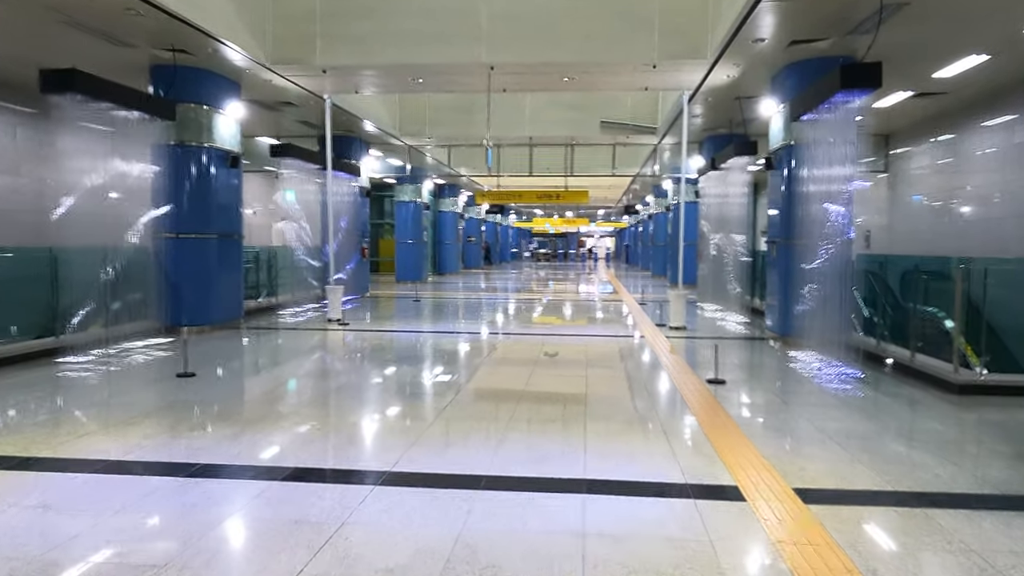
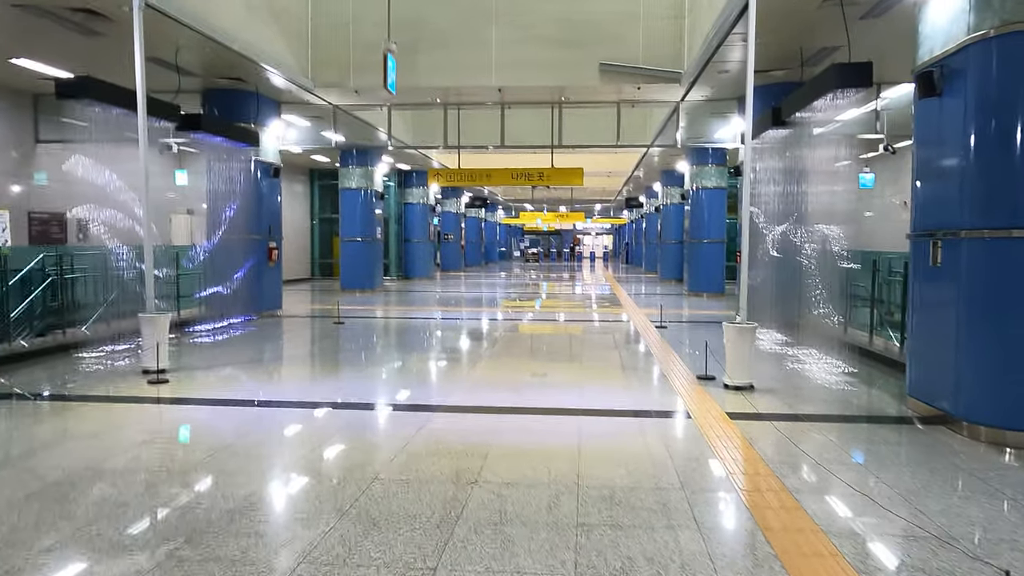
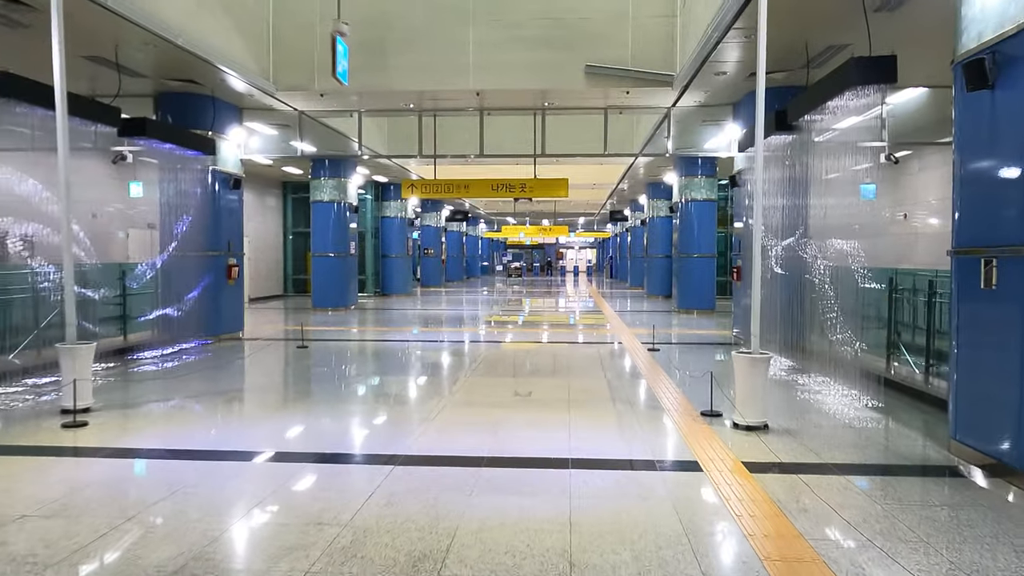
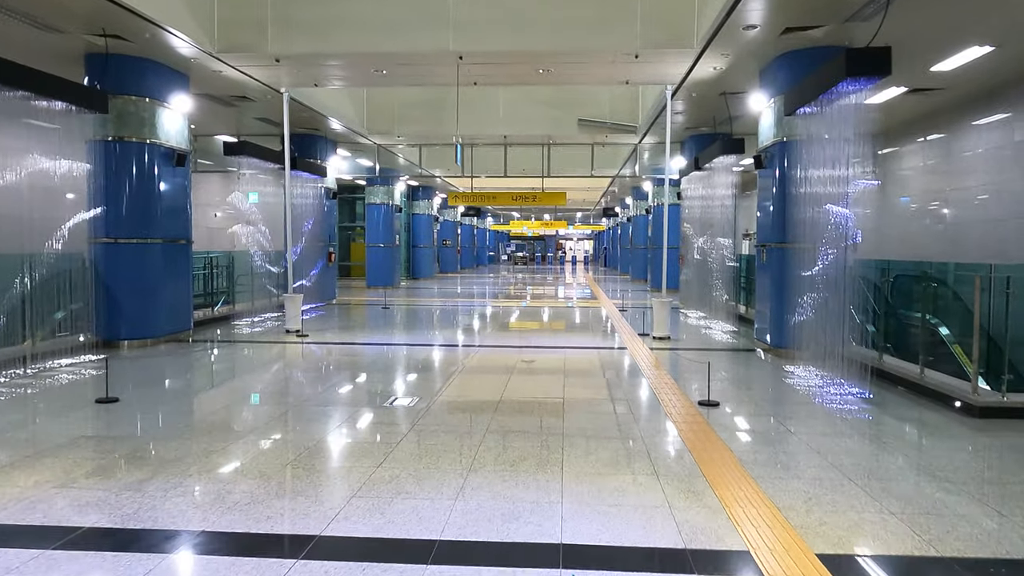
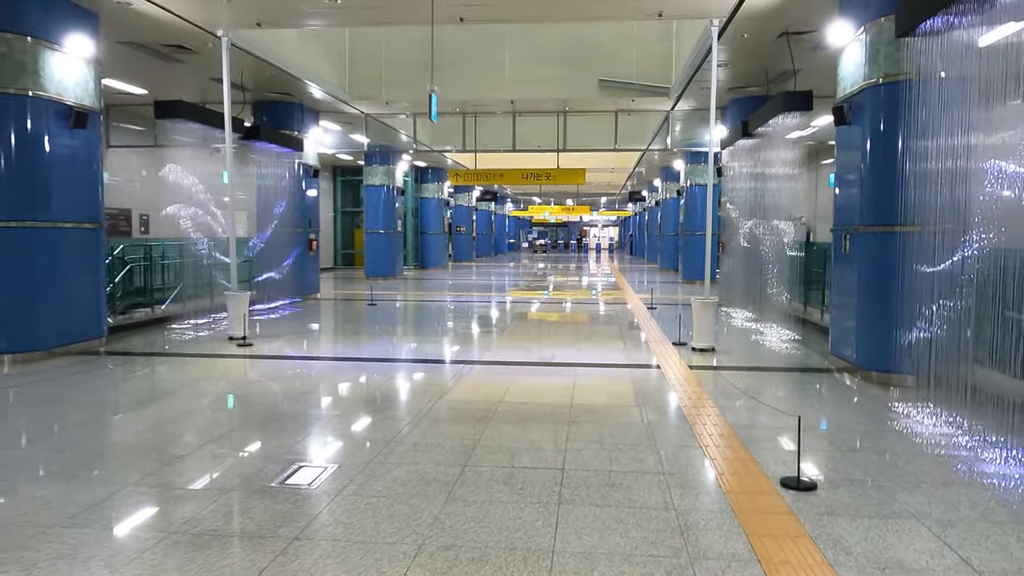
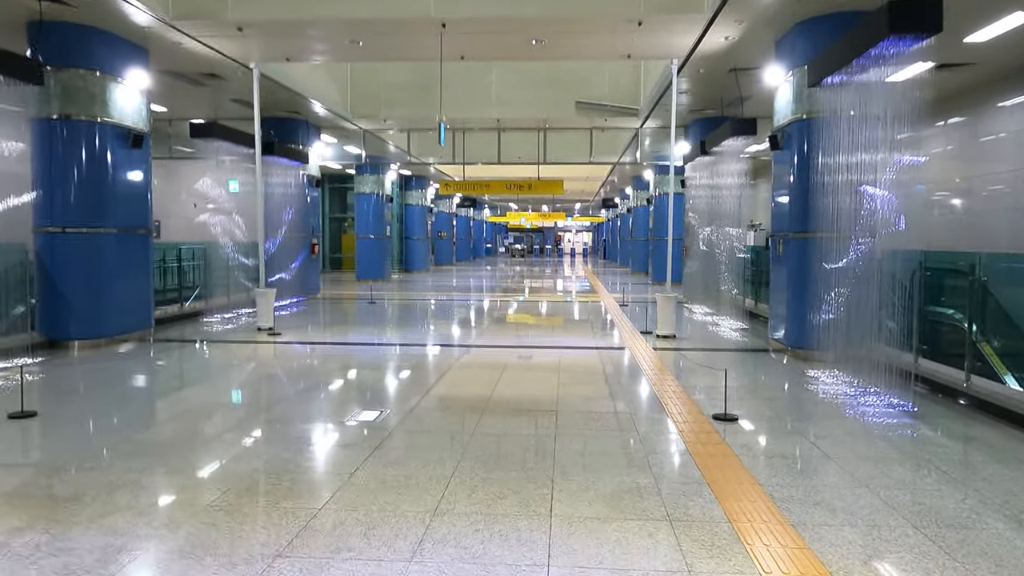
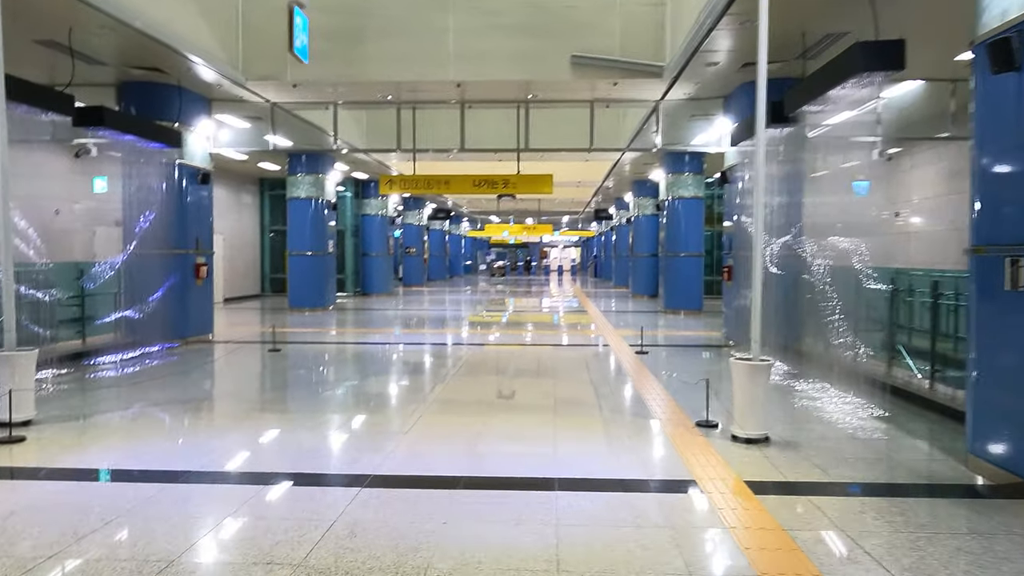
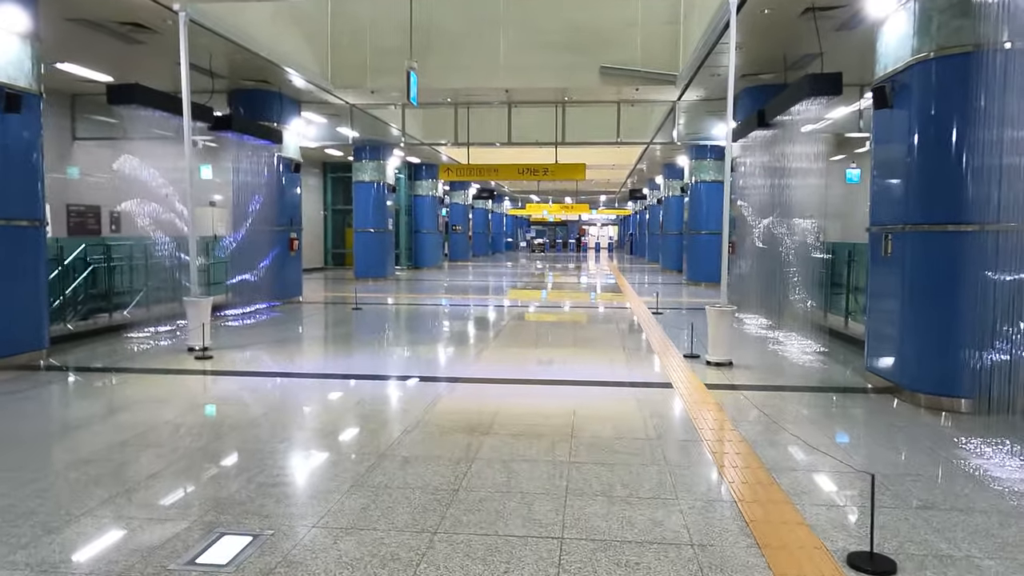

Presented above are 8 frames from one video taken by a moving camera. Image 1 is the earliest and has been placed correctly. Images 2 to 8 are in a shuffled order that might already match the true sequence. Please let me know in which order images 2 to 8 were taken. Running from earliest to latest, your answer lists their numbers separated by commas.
4, 6, 5, 8, 2, 3, 7
